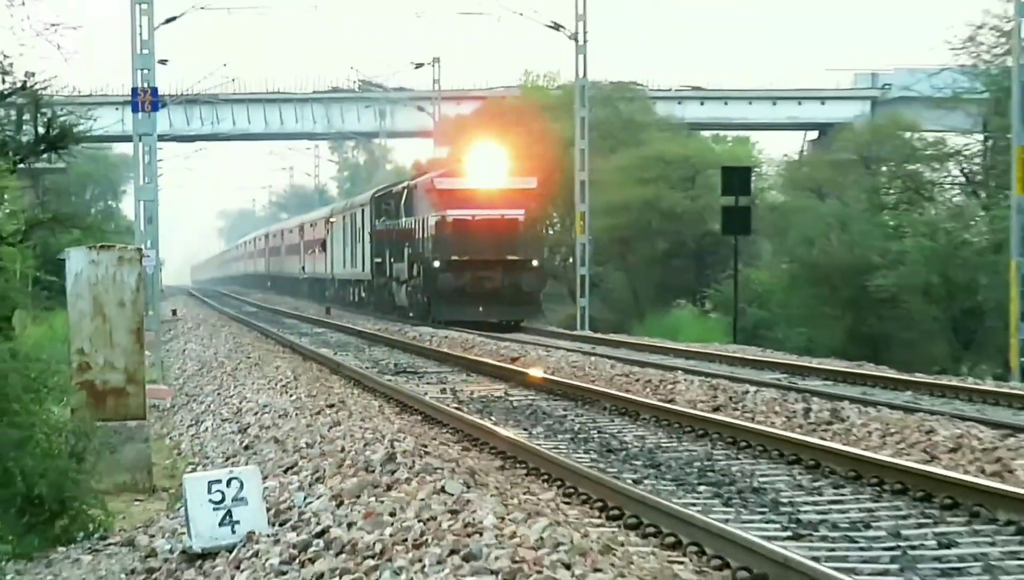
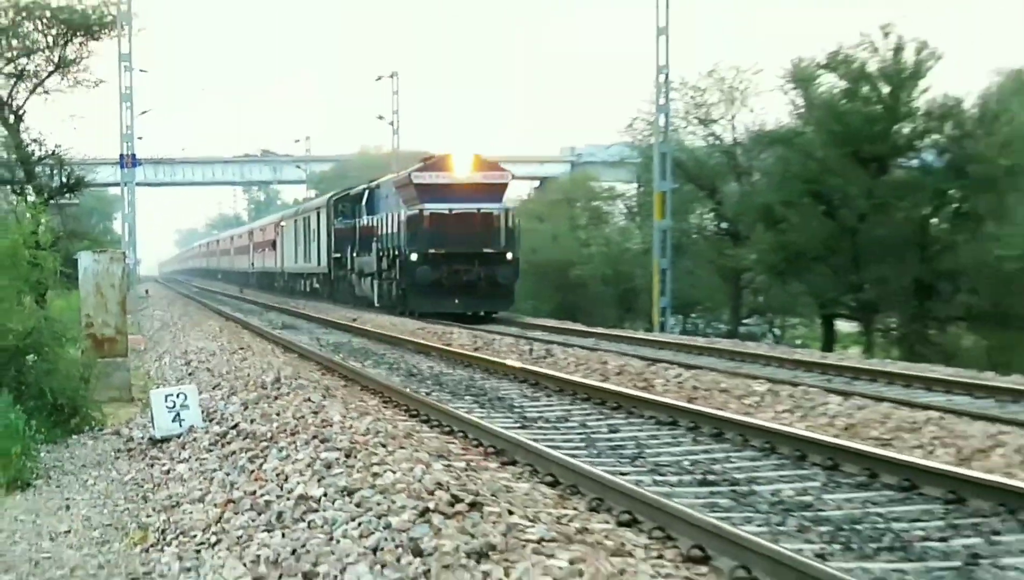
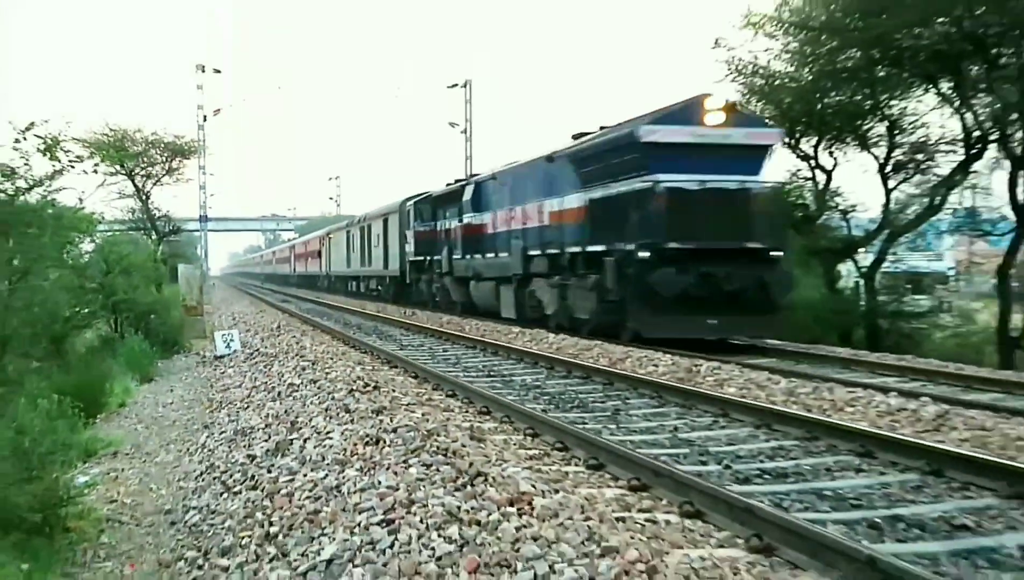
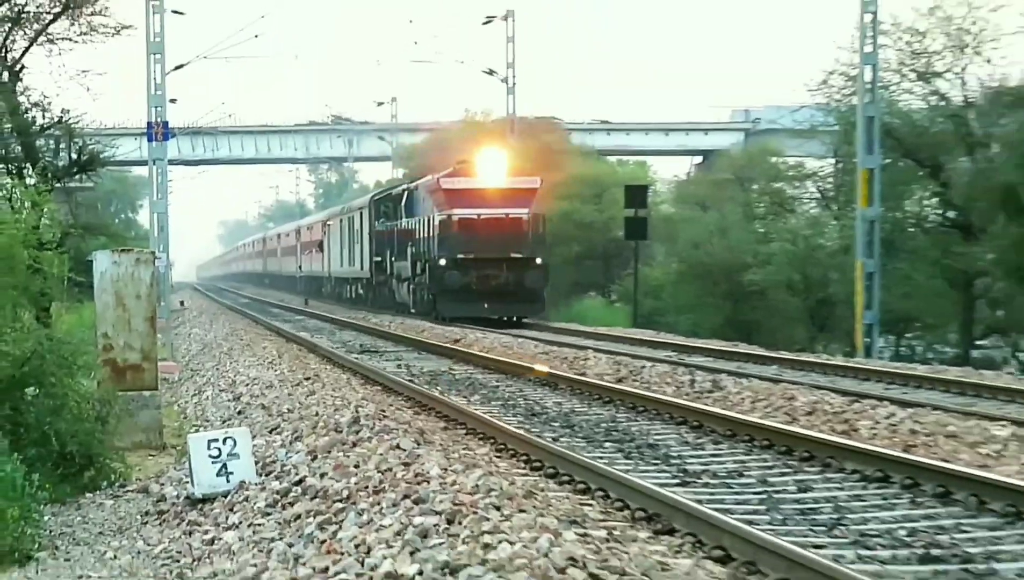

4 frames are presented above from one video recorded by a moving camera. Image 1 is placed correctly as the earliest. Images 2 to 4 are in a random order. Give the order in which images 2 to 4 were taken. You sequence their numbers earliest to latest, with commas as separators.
4, 2, 3
